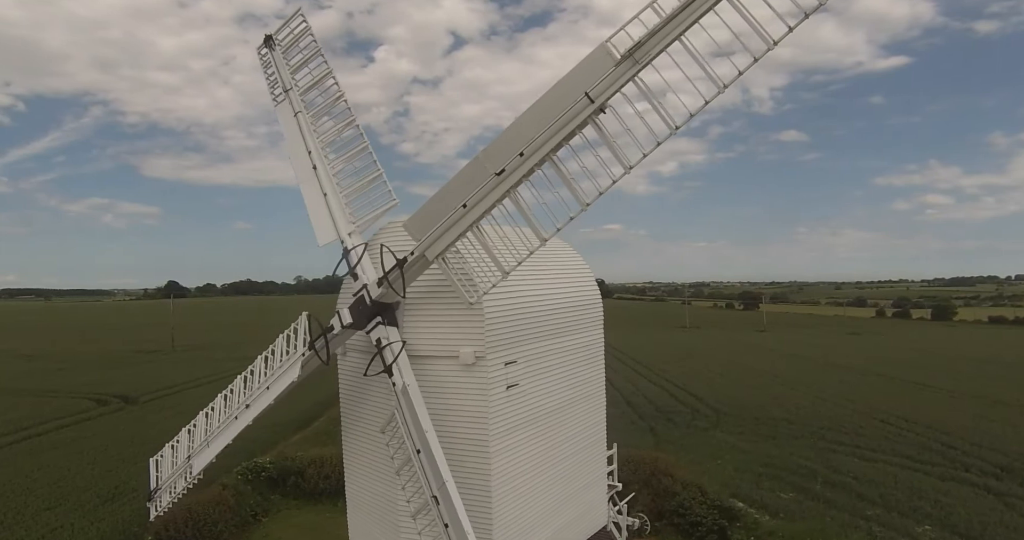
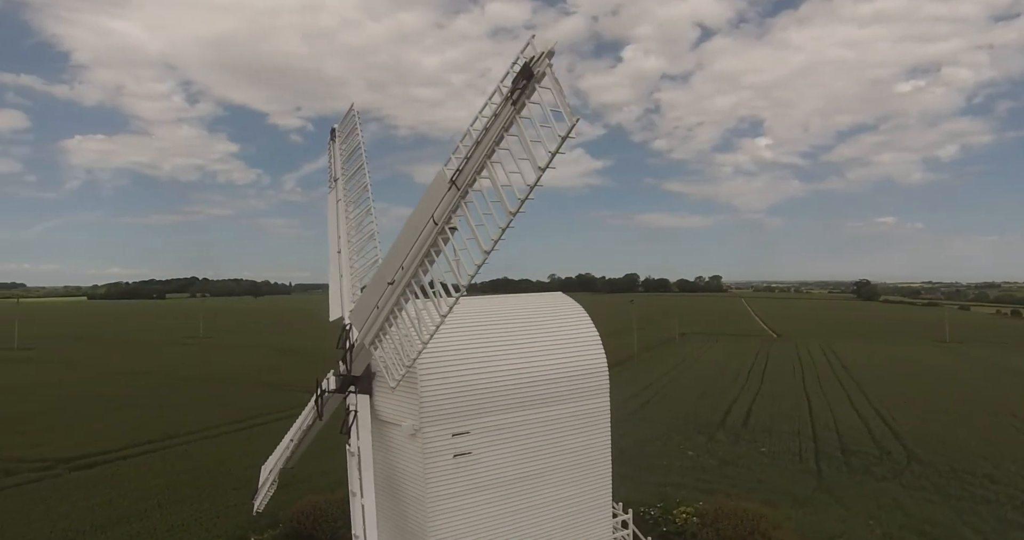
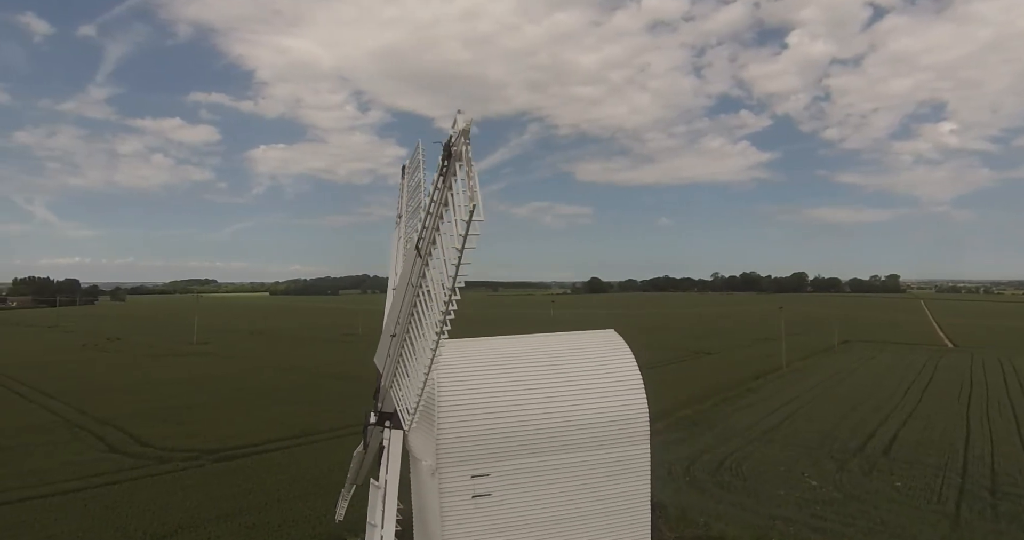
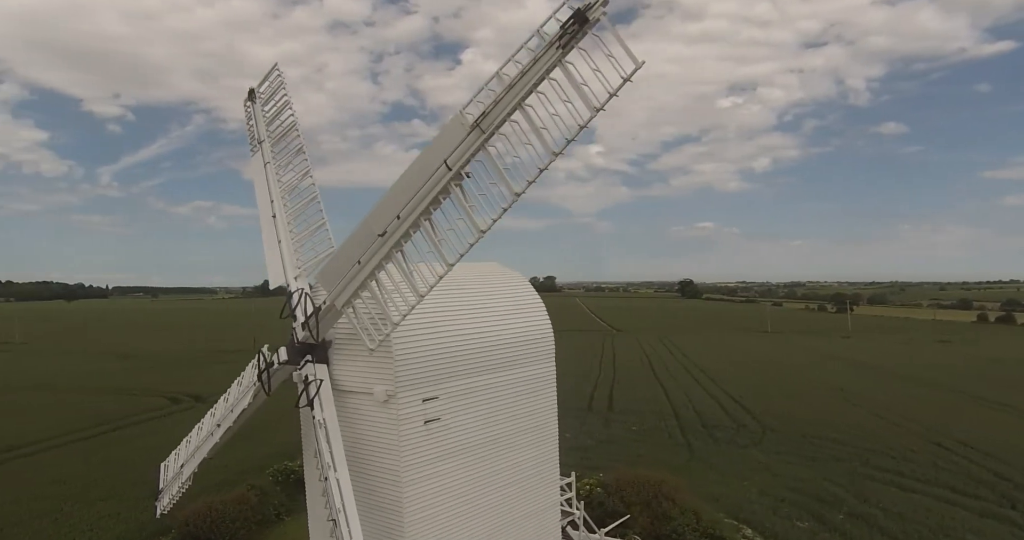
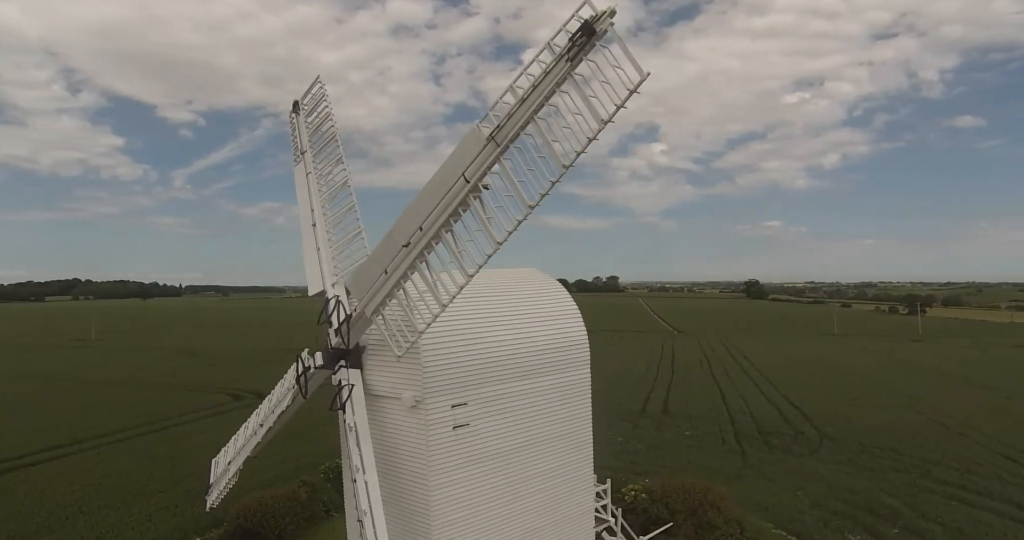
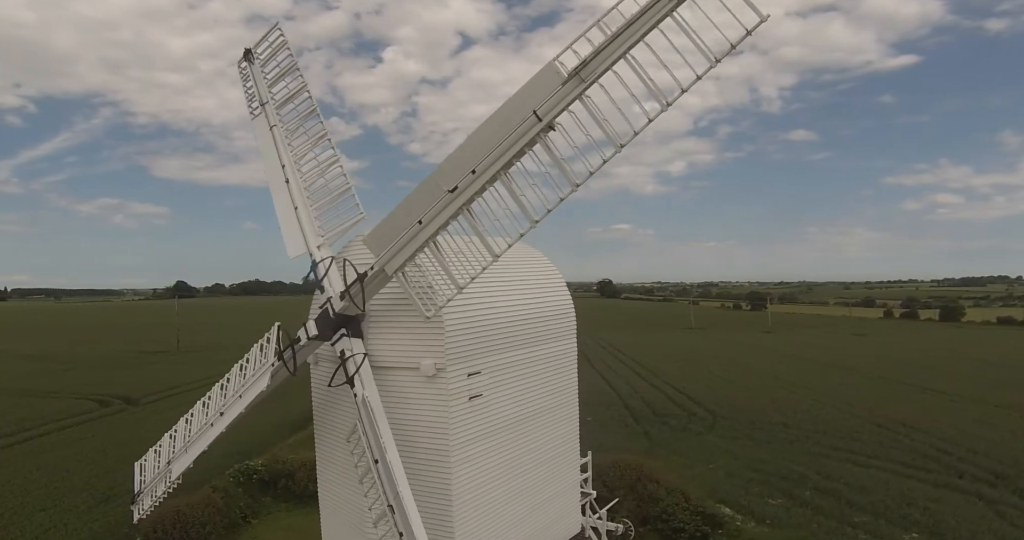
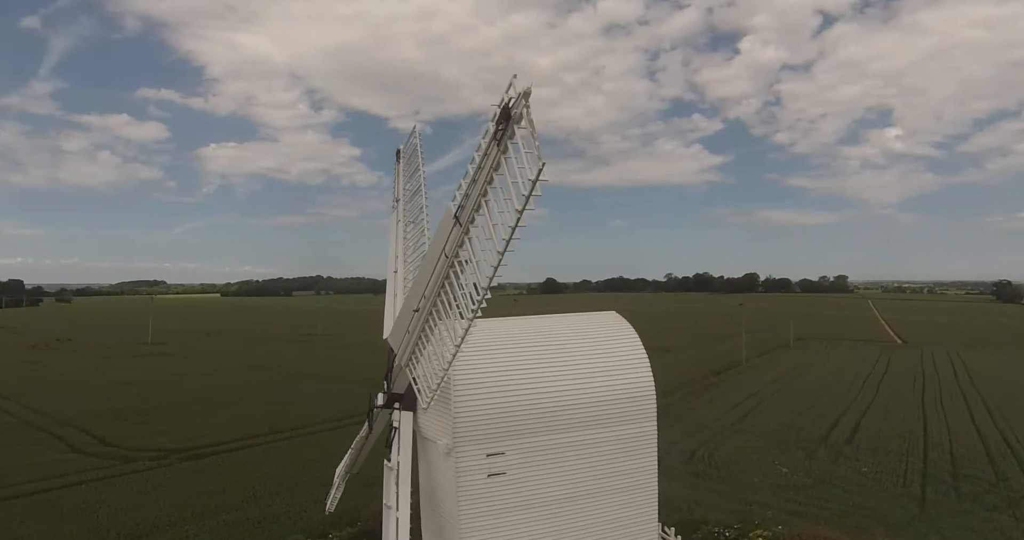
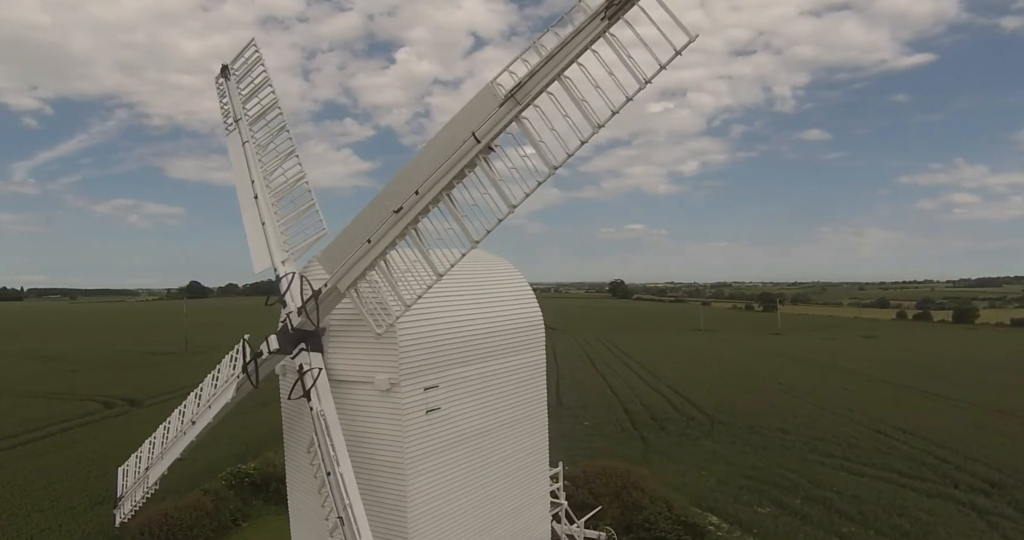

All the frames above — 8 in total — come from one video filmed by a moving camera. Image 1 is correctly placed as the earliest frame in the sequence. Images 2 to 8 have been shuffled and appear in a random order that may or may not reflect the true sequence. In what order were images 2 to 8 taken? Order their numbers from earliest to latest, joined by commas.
6, 8, 4, 5, 2, 7, 3
